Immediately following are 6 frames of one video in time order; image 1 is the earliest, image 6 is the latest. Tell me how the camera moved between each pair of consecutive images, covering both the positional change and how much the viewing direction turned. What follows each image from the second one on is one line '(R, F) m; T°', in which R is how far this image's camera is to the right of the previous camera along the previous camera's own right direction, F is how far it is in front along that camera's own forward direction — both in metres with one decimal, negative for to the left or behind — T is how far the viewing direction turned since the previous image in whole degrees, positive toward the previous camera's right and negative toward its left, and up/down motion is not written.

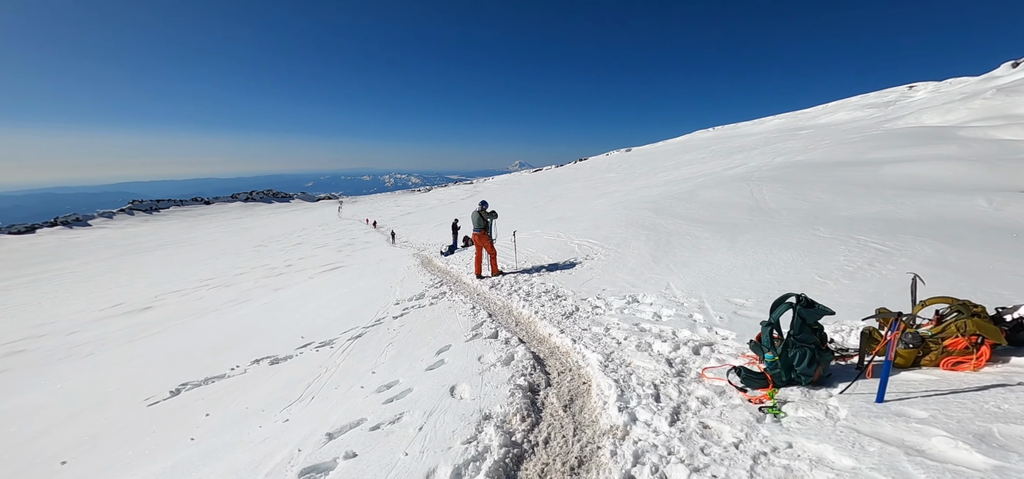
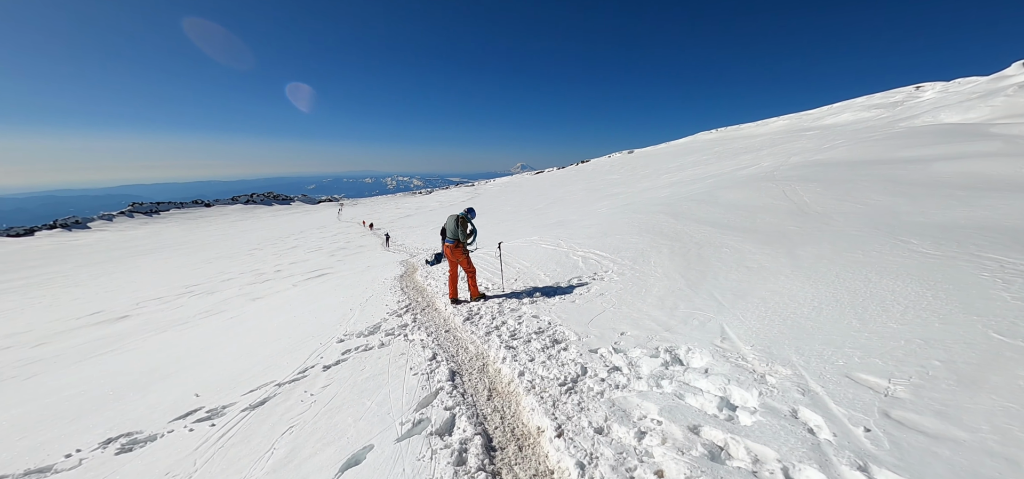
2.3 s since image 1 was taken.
(+0.5, +2.8) m; -1°
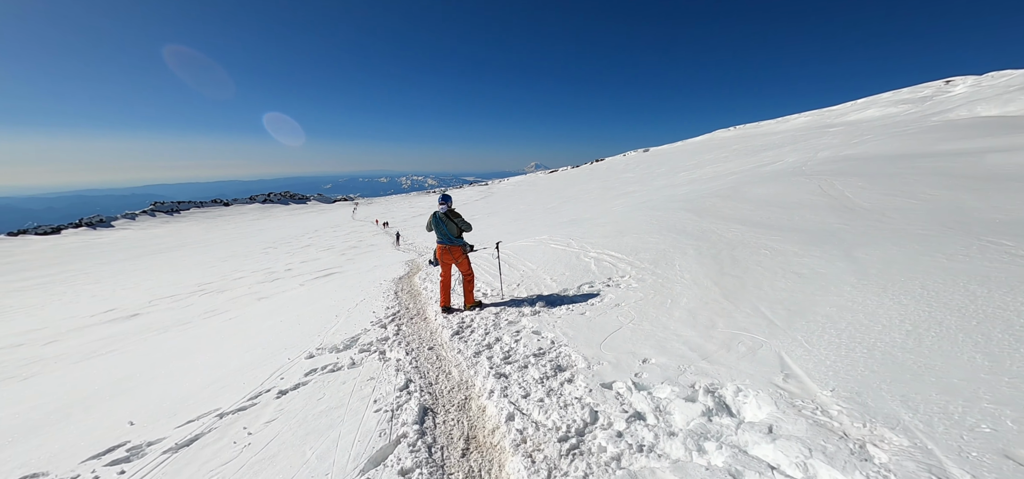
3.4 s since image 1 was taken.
(+0.3, +1.3) m; -2°
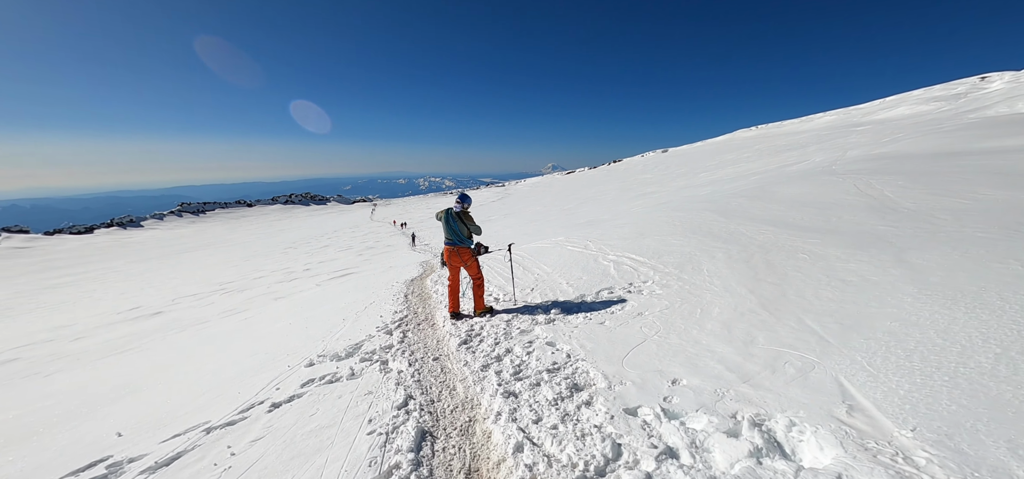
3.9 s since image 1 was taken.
(+0.1, +0.5) m; -2°
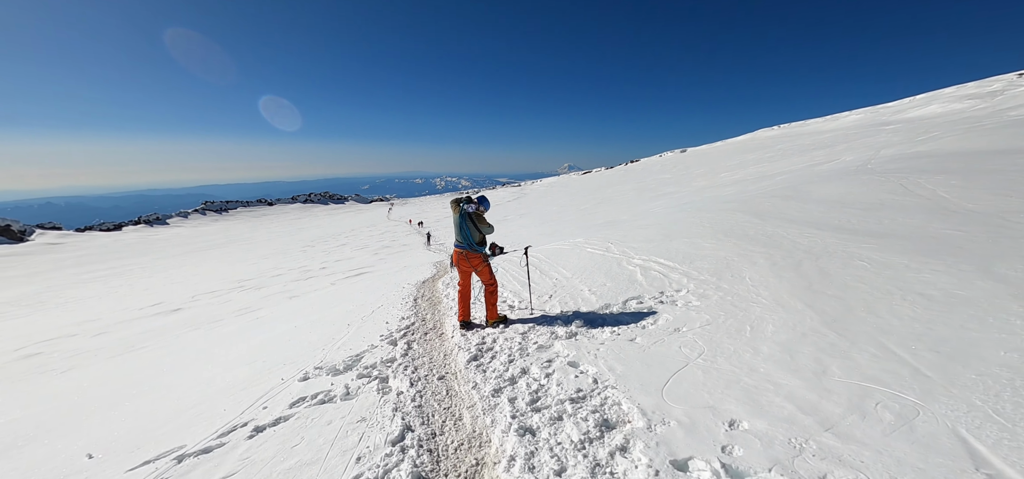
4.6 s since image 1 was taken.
(0.0, +0.8) m; -2°
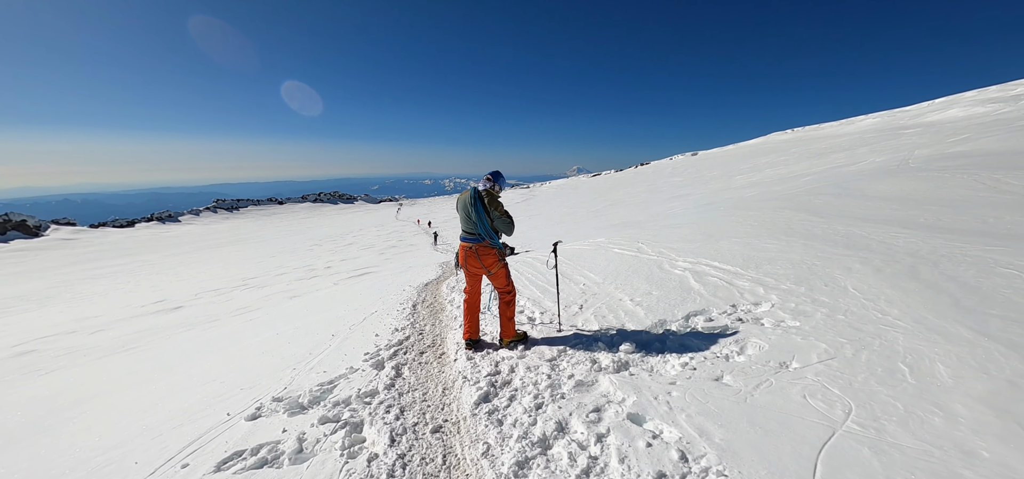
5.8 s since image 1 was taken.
(-0.2, +1.6) m; -1°
